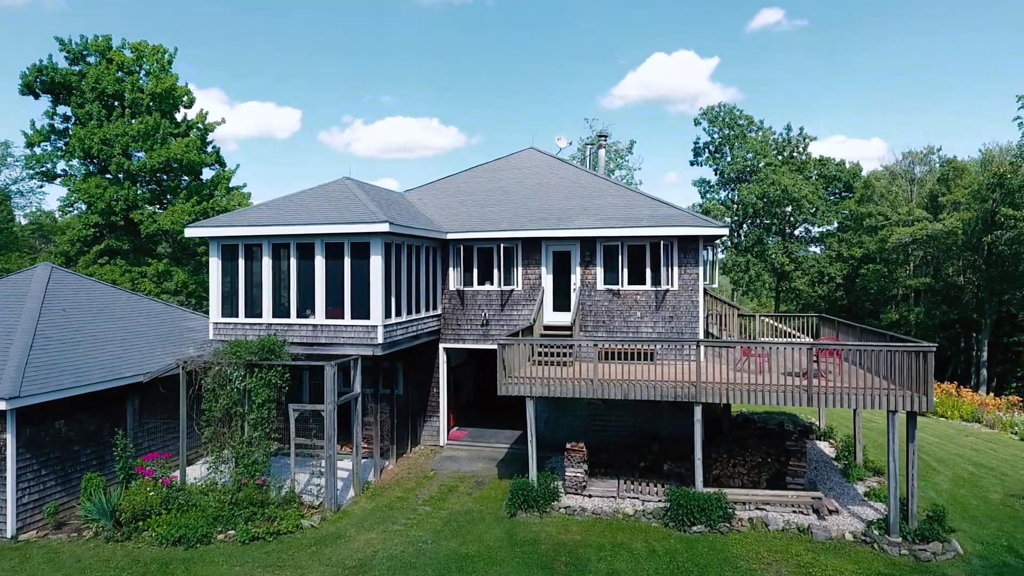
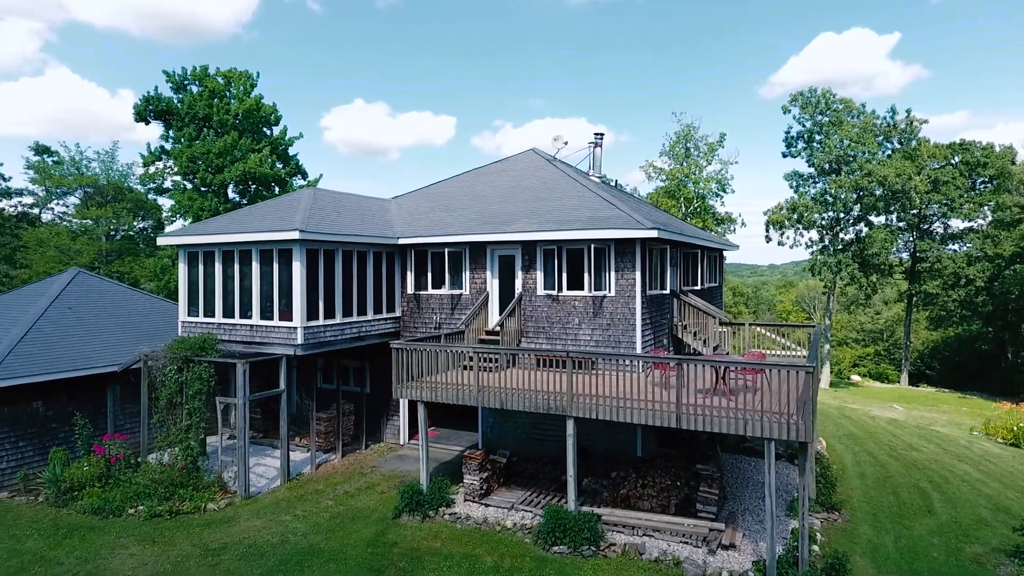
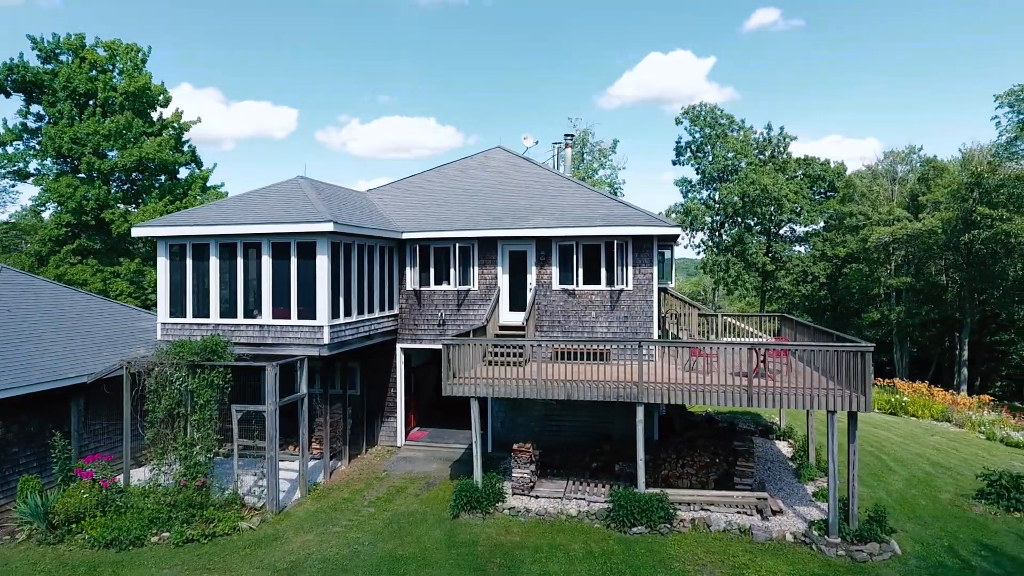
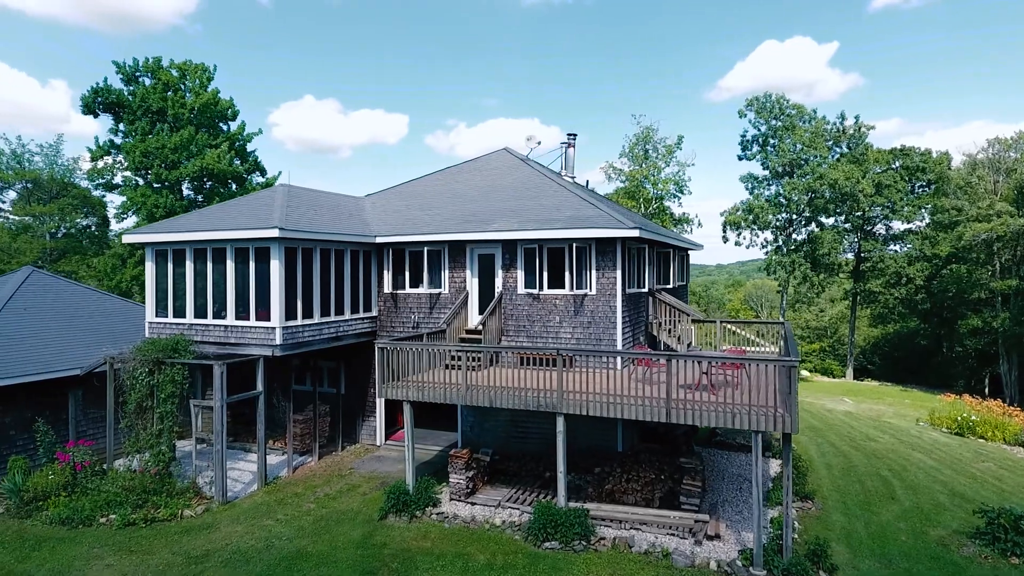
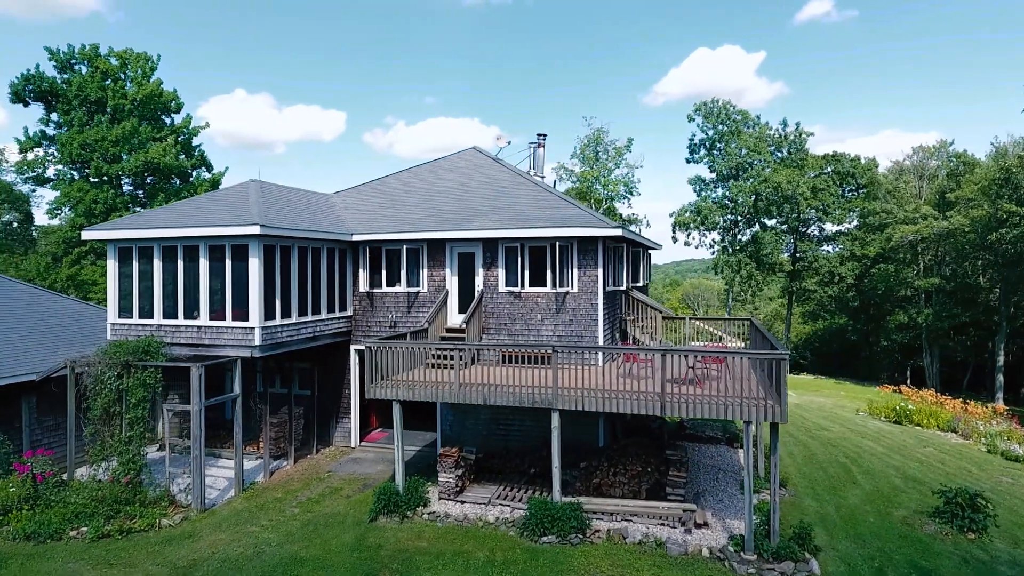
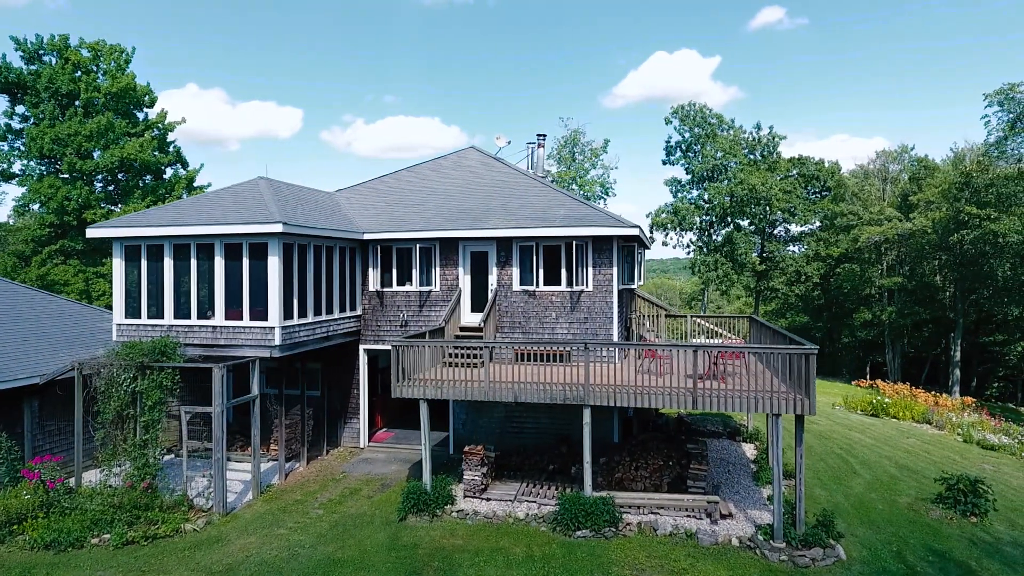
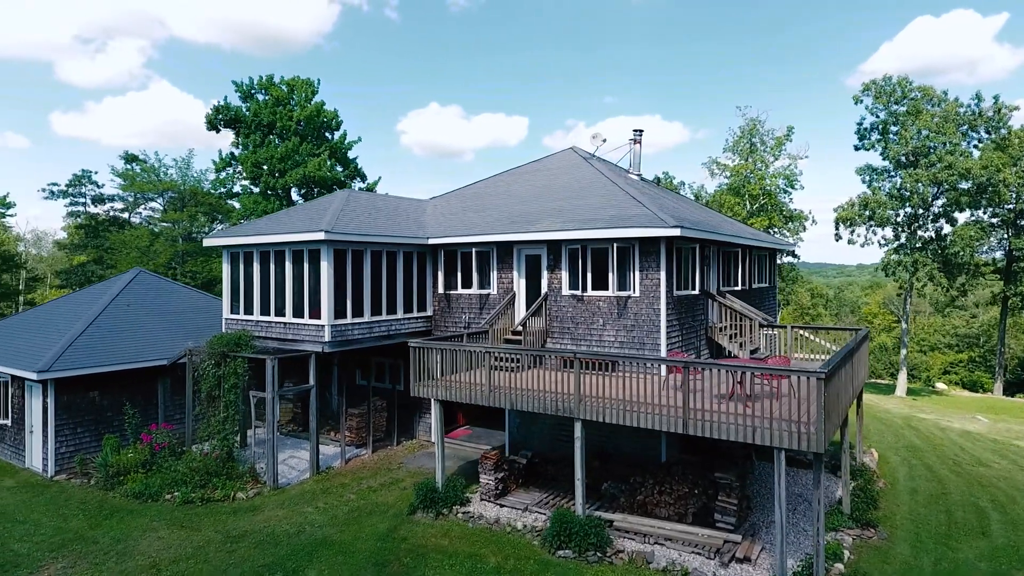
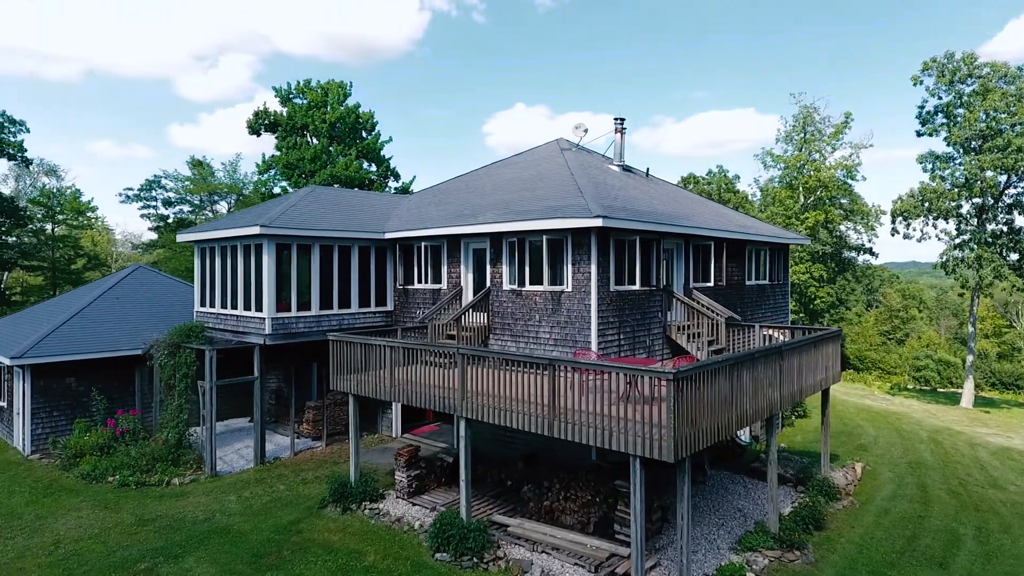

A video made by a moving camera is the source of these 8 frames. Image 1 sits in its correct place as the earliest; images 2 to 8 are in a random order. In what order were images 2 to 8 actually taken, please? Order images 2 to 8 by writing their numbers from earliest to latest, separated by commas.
3, 6, 5, 4, 2, 7, 8
